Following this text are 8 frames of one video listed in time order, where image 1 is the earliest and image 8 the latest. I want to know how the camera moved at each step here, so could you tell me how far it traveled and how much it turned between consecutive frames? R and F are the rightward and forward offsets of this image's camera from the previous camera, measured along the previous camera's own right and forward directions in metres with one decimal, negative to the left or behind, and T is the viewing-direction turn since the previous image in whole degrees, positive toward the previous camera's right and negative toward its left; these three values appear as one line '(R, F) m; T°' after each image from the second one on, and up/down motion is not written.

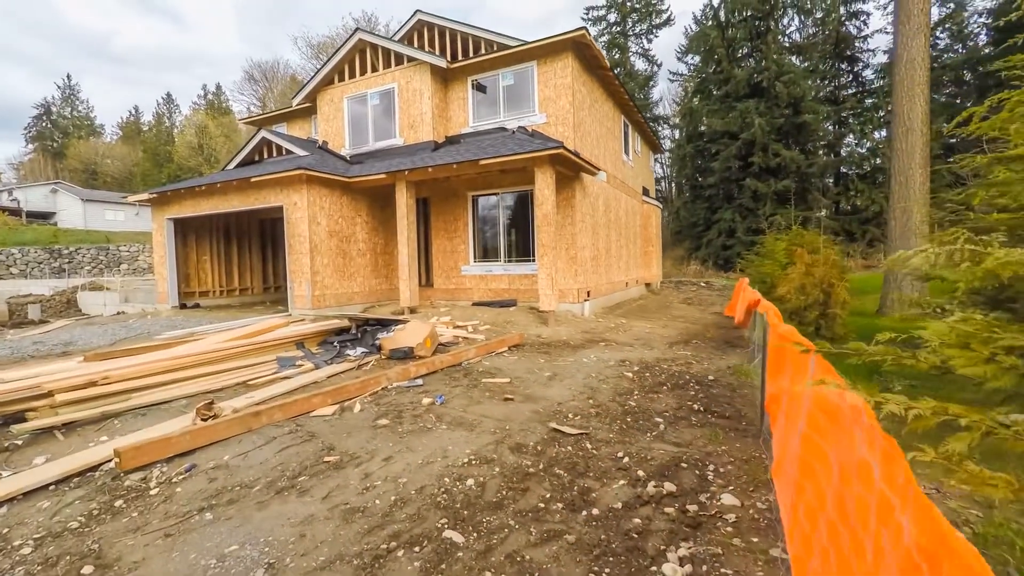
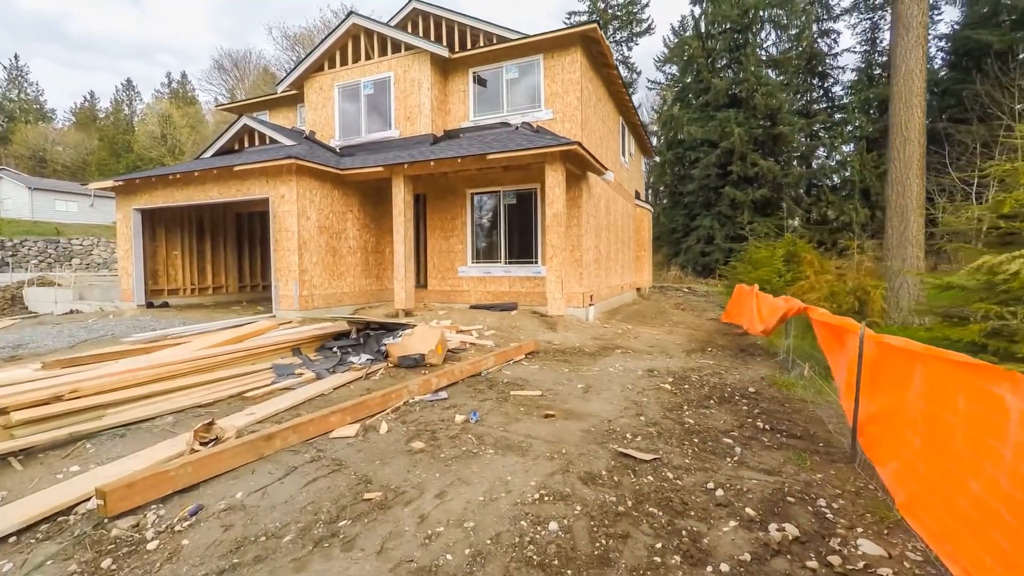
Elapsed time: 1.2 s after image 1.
(-0.6, +0.5) m; +3°
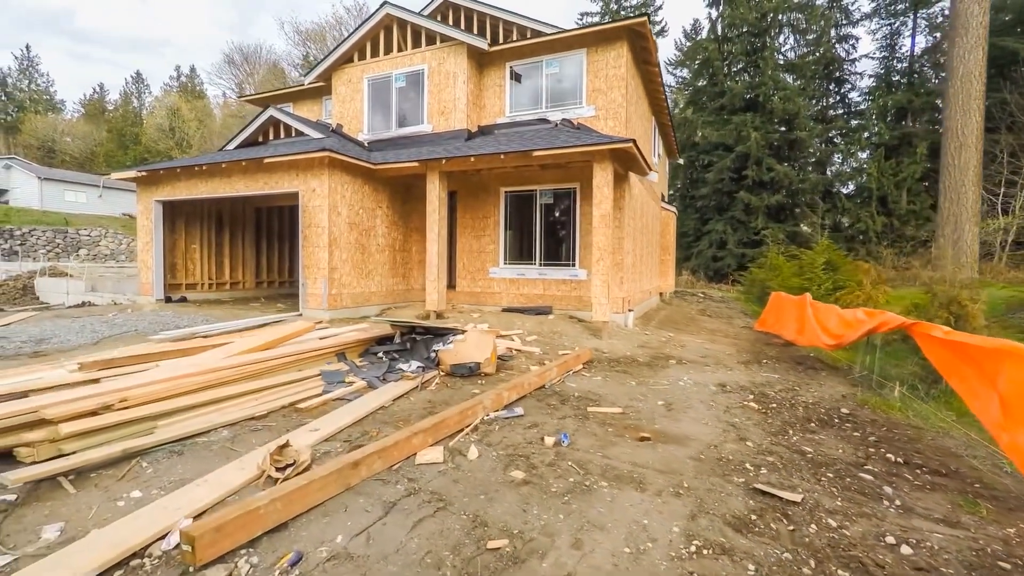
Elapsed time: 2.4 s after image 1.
(-0.8, +0.4) m; 0°
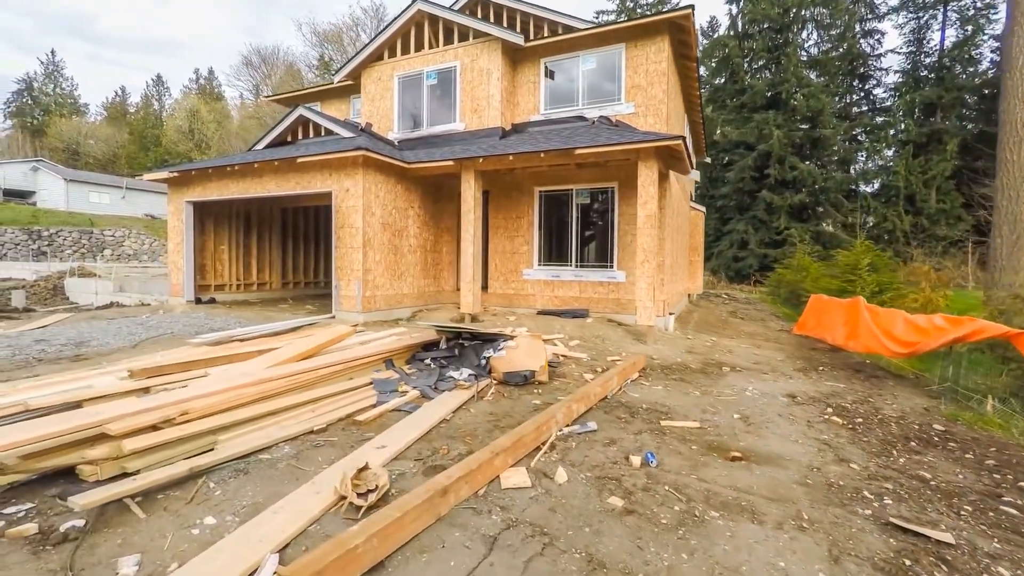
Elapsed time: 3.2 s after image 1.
(-0.5, +0.3) m; -1°
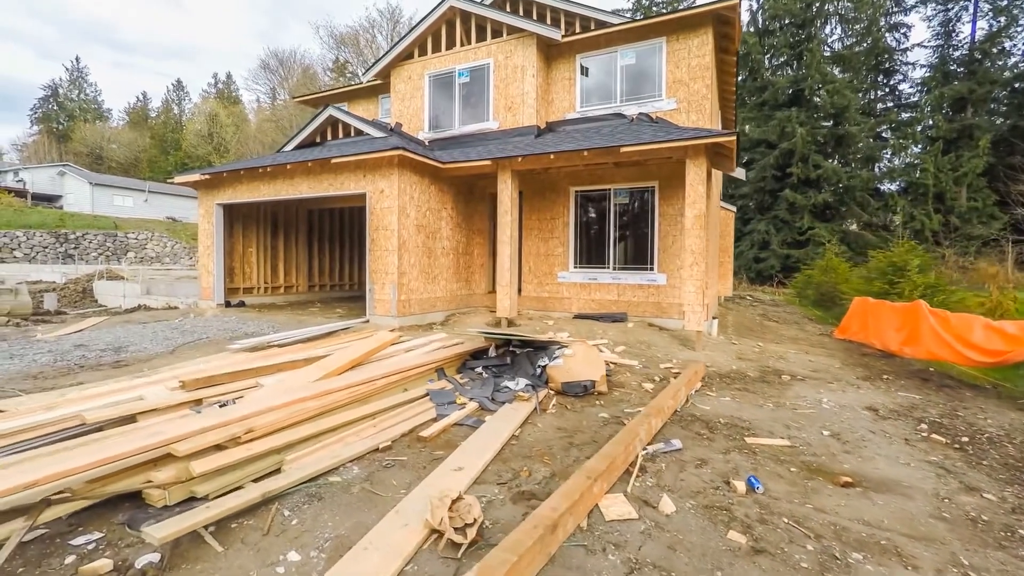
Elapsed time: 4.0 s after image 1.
(-0.5, +0.3) m; -2°
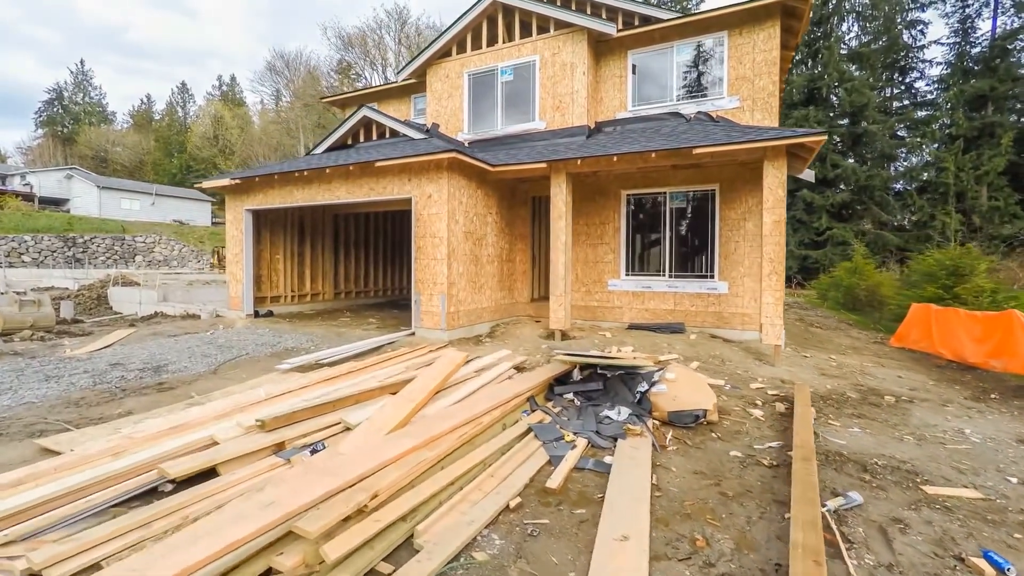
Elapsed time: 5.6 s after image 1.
(-1.0, +0.5) m; 0°
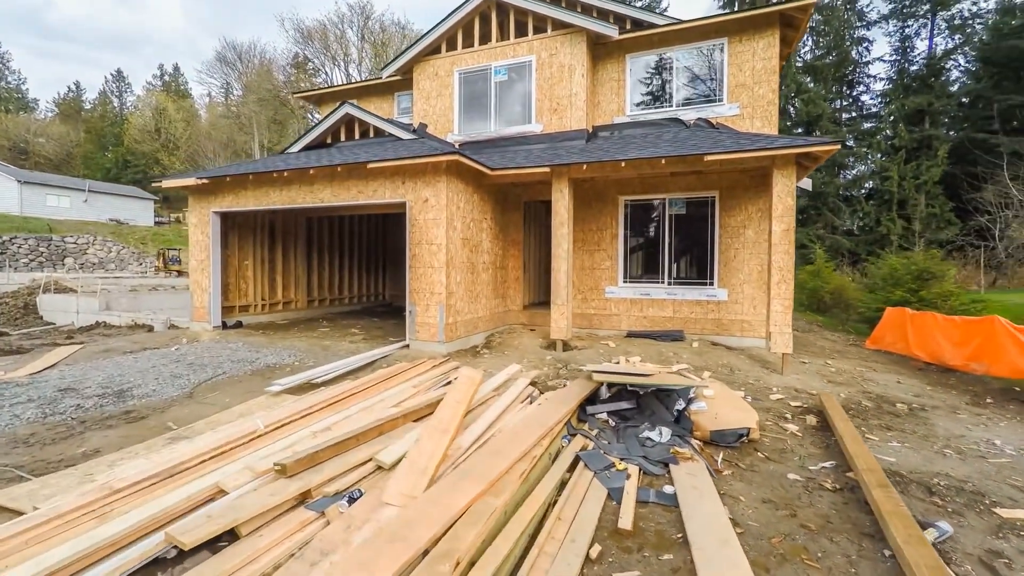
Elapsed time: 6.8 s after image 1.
(-0.7, +0.4) m; +5°
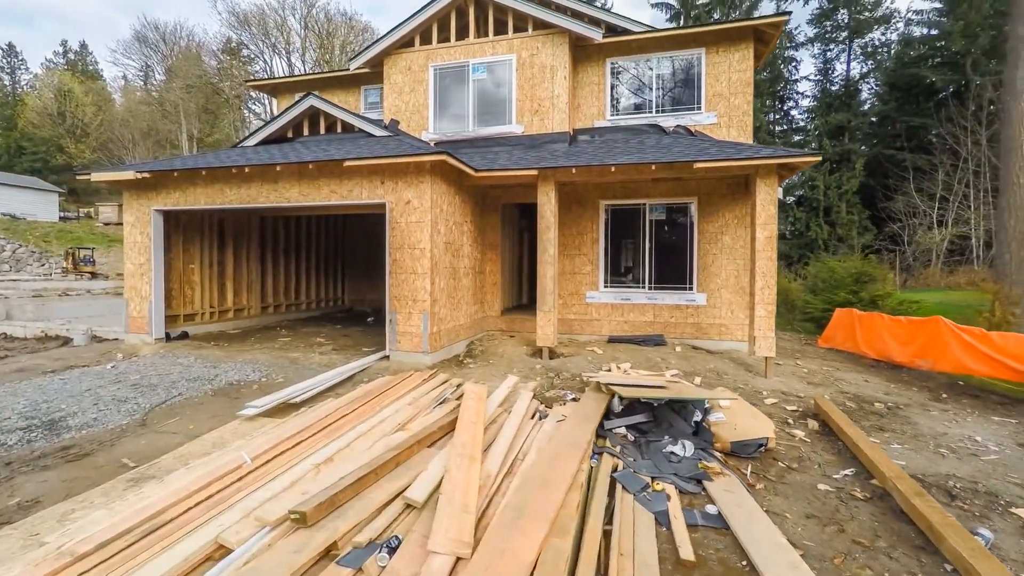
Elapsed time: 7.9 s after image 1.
(-0.7, +0.3) m; +7°
